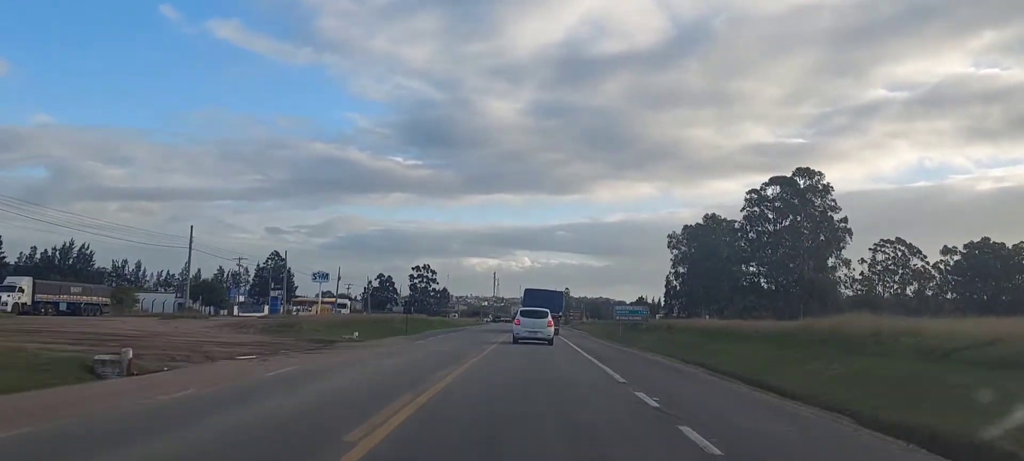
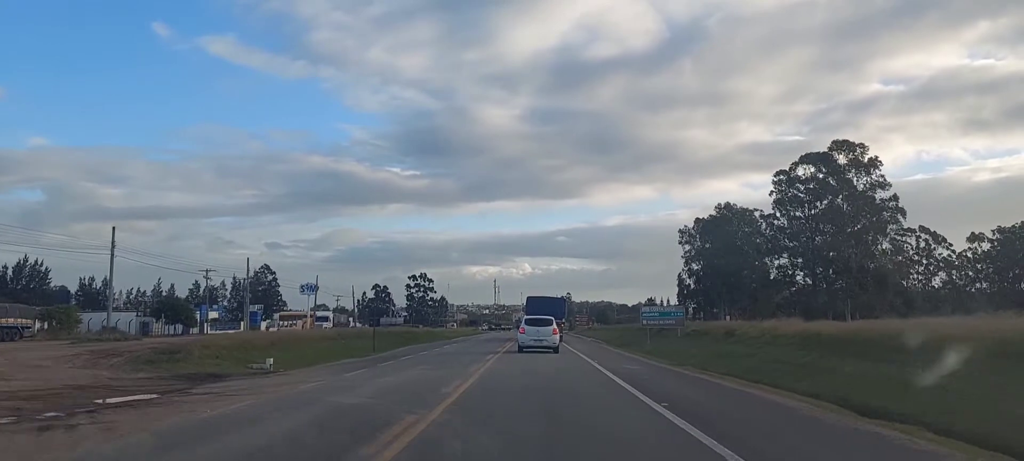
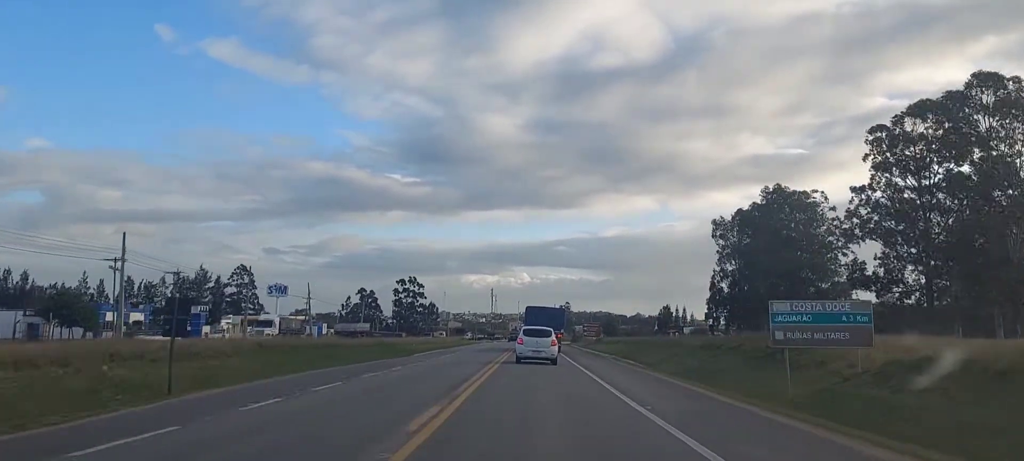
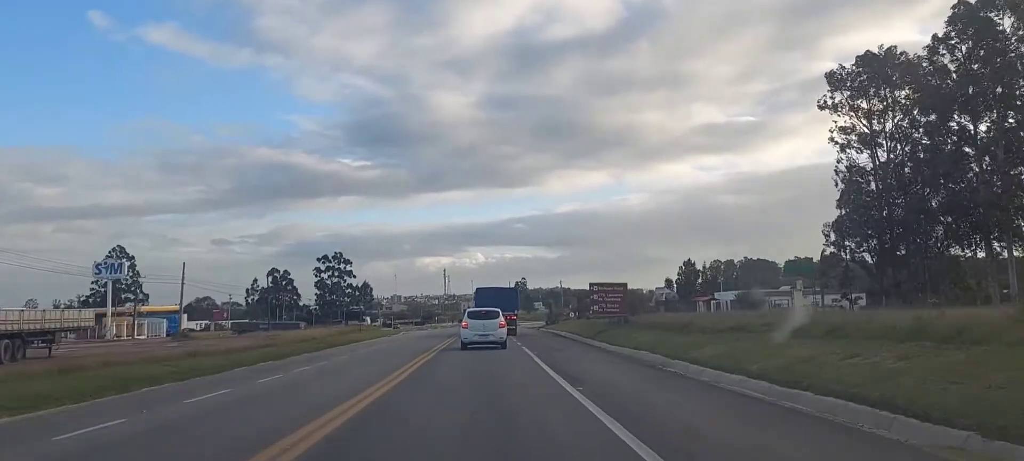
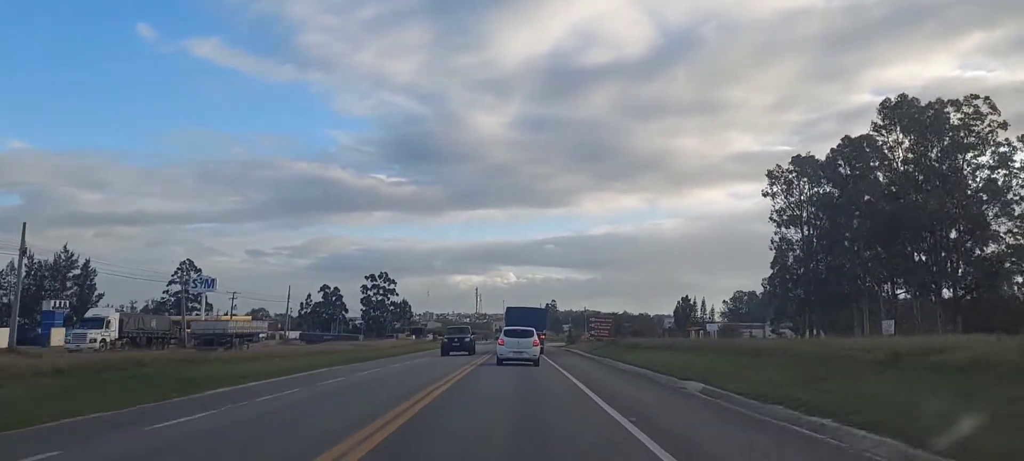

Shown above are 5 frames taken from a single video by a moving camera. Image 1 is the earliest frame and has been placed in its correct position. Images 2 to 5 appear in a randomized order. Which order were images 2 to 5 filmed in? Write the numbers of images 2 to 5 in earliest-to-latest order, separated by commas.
2, 3, 5, 4
